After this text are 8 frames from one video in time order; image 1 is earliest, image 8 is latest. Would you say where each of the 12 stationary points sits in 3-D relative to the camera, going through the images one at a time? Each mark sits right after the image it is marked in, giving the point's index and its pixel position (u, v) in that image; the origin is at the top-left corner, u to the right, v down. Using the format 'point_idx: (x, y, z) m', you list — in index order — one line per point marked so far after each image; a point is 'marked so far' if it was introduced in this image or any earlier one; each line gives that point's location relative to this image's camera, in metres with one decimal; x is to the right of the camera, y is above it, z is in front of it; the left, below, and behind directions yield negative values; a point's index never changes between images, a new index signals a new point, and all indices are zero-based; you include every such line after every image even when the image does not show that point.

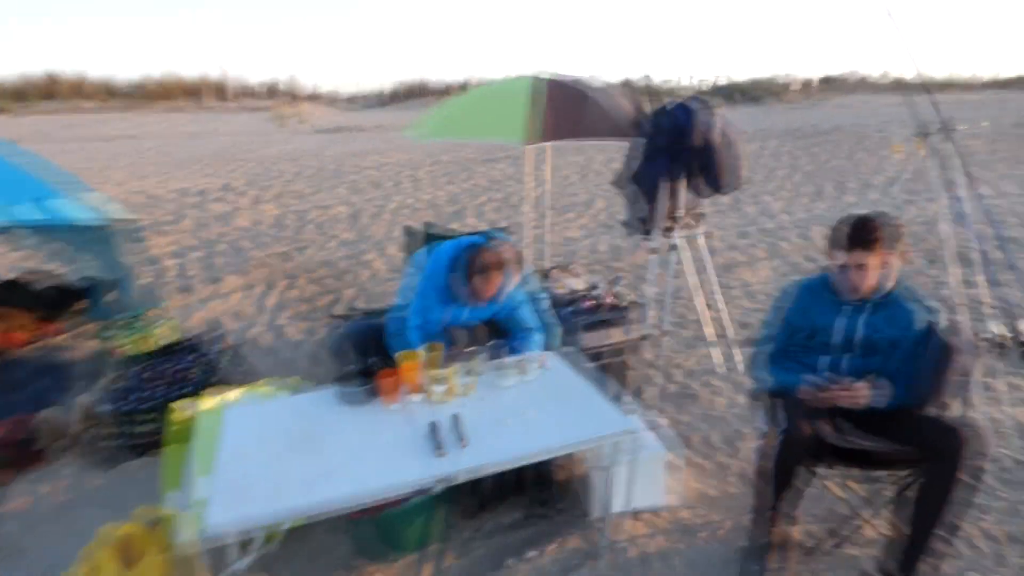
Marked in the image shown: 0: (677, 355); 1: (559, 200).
0: (+1.2, -0.5, +4.6) m
1: (+0.7, +1.3, +8.7) m
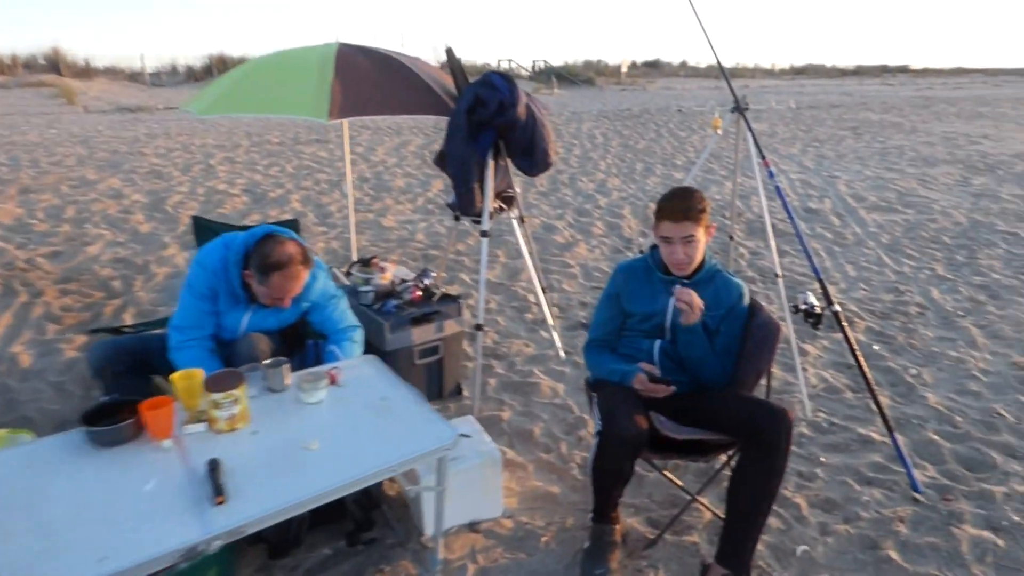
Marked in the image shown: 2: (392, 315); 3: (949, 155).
0: (0.0, -0.4, +4.4) m
1: (-1.5, +1.4, +8.3) m
2: (-0.7, -0.2, +3.4) m
3: (+8.4, +2.5, +11.9) m
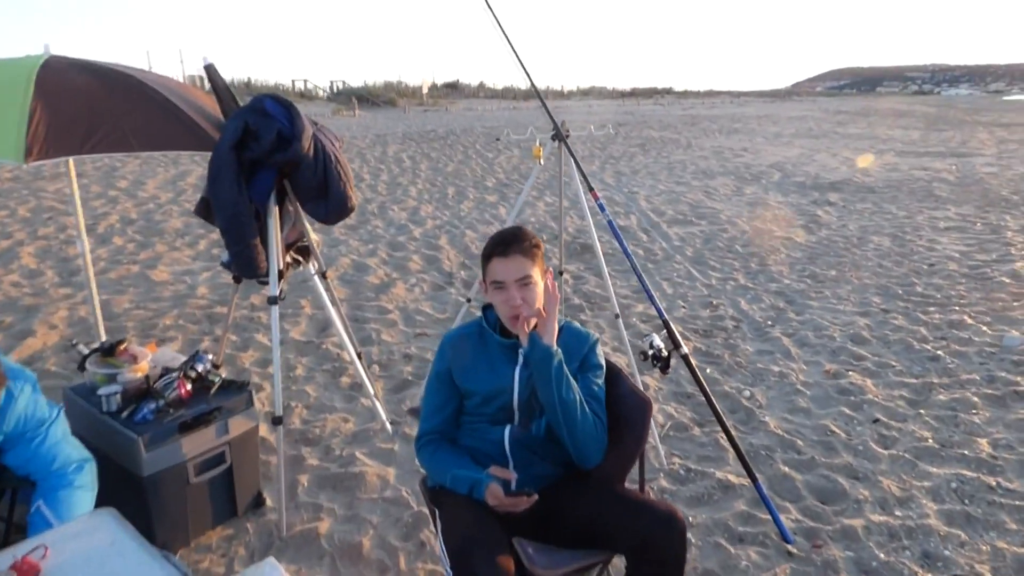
0: (-1.1, -0.8, +3.7) m
1: (-3.8, +0.7, +7.0) m
2: (-1.5, -0.6, +2.5) m
3: (+4.5, +2.6, +13.3) m
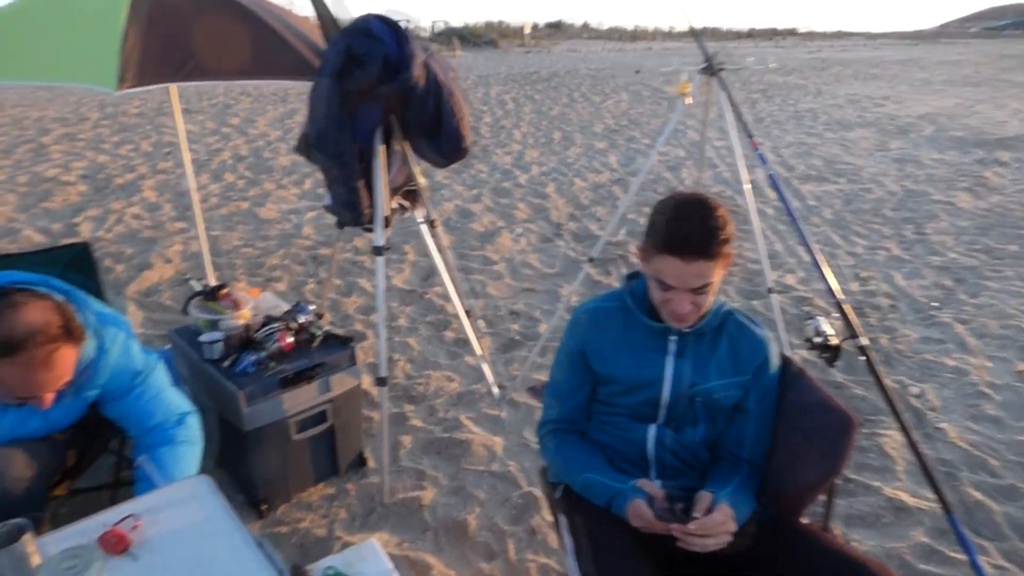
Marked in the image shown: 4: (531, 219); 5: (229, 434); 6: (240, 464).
0: (-0.4, -0.5, +3.4) m
1: (-2.6, +1.5, +6.9) m
2: (-1.0, -0.4, +2.3) m
3: (+6.6, +3.2, +11.8) m
4: (+0.2, +0.6, +5.8) m
5: (-1.1, -0.6, +2.4) m
6: (-1.1, -0.7, +2.4) m
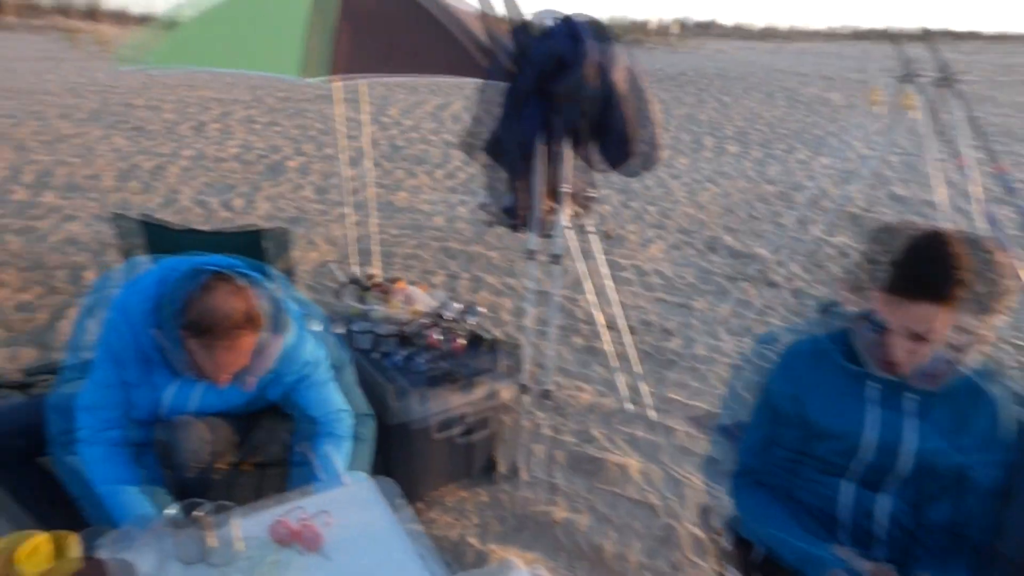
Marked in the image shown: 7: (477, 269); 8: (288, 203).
0: (+0.3, -0.5, +3.3) m
1: (-1.1, +1.6, +7.1) m
2: (-0.4, -0.3, +2.3) m
3: (+8.8, +2.6, +10.5) m
4: (+1.3, +0.6, +5.6) m
5: (-0.5, -0.5, +2.4) m
6: (-0.5, -0.7, +2.5) m
7: (-0.3, +0.1, +4.5) m
8: (-1.9, +0.7, +5.2) m
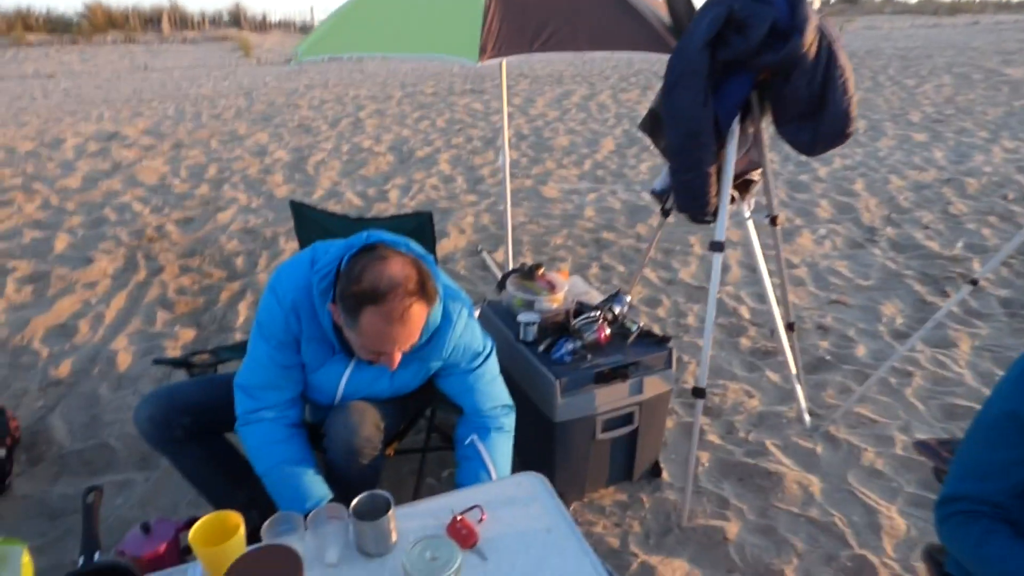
0: (+1.1, -0.5, +3.0) m
1: (+0.5, +1.7, +7.0) m
2: (+0.2, -0.3, +2.2) m
3: (+11.0, +2.4, +8.2) m
4: (+2.6, +0.6, +5.0) m
5: (+0.1, -0.5, +2.3) m
6: (+0.1, -0.6, +2.3) m
7: (+0.8, +0.2, +4.3) m
8: (-0.6, +0.8, +5.3) m
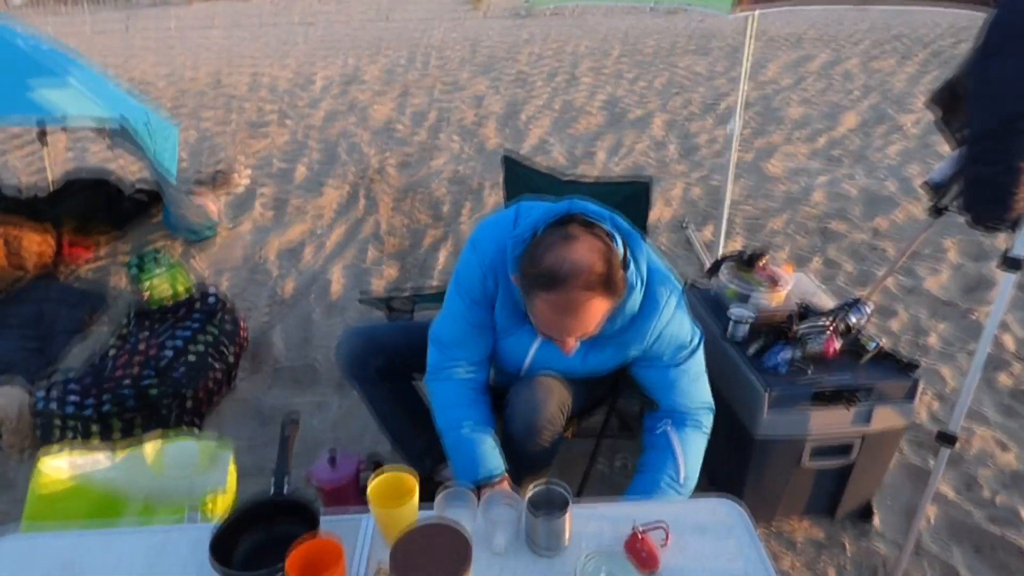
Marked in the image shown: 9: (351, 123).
0: (+1.9, -0.6, +2.5) m
1: (+2.8, +1.8, +6.2) m
2: (+0.8, -0.3, +1.9) m
3: (+13.2, +1.0, +4.4) m
4: (+4.0, +0.3, +3.8) m
5: (+0.7, -0.5, +2.1) m
6: (+0.7, -0.6, +2.1) m
7: (+2.0, +0.2, +3.7) m
8: (+1.1, +1.0, +5.0) m
9: (-1.5, +1.5, +5.5) m
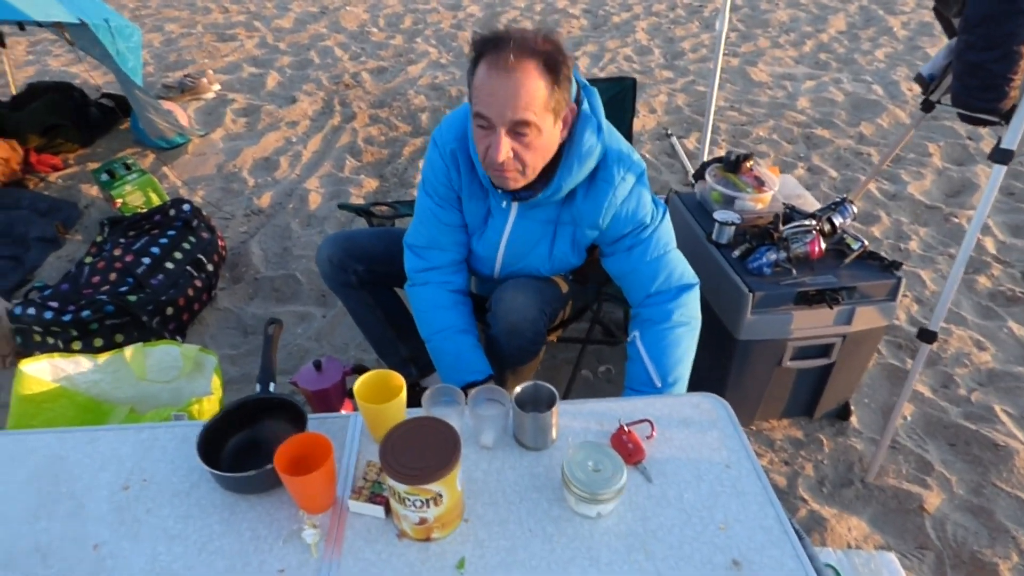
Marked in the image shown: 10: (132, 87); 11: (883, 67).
0: (+1.8, -0.2, +2.5) m
1: (+2.6, +2.6, +5.9) m
2: (+0.8, 0.0, +1.9) m
3: (+13.1, +1.7, +4.6) m
4: (+3.9, +0.9, +3.8) m
5: (+0.7, -0.2, +2.1) m
6: (+0.7, -0.3, +2.1) m
7: (+1.9, +0.7, +3.6) m
8: (+0.9, +1.7, +4.8) m
9: (-1.6, +2.2, +5.2) m
10: (-2.1, +1.1, +3.5) m
11: (+2.8, +1.7, +4.7) m
